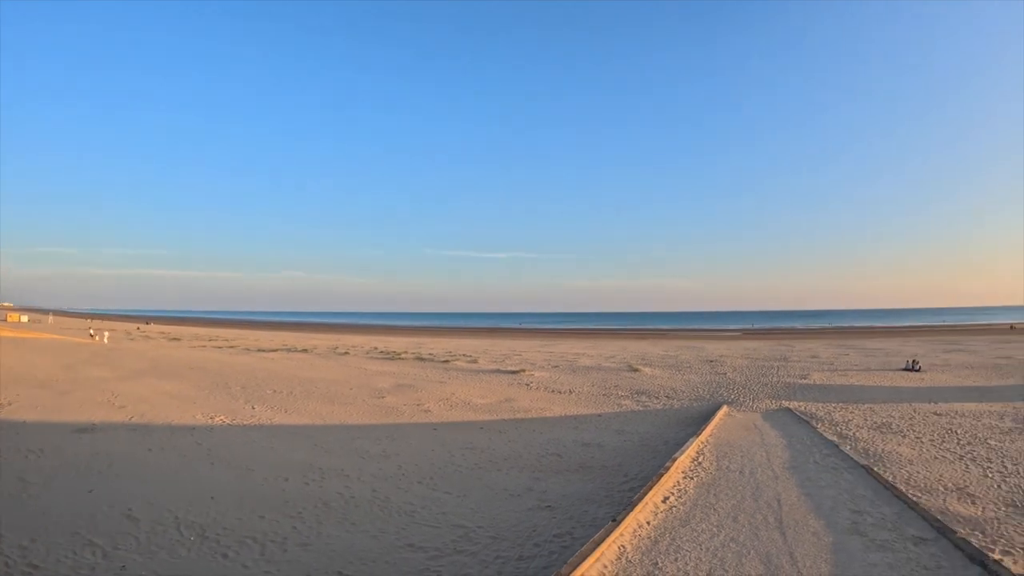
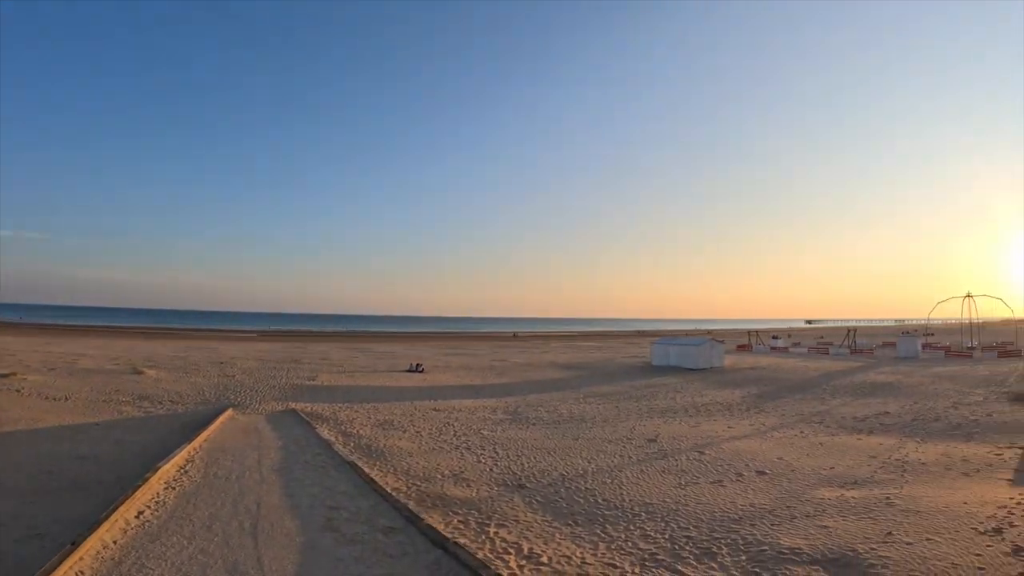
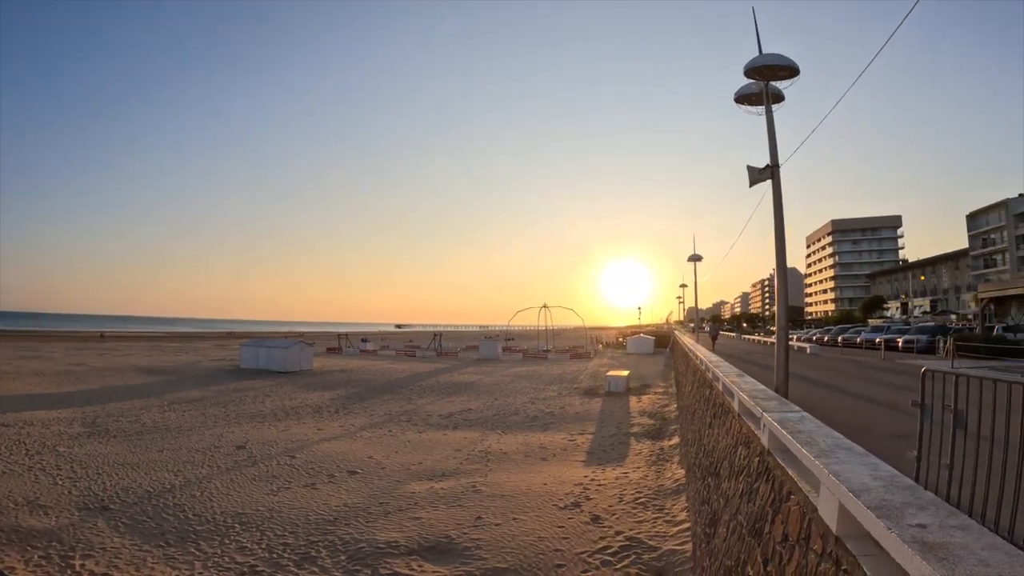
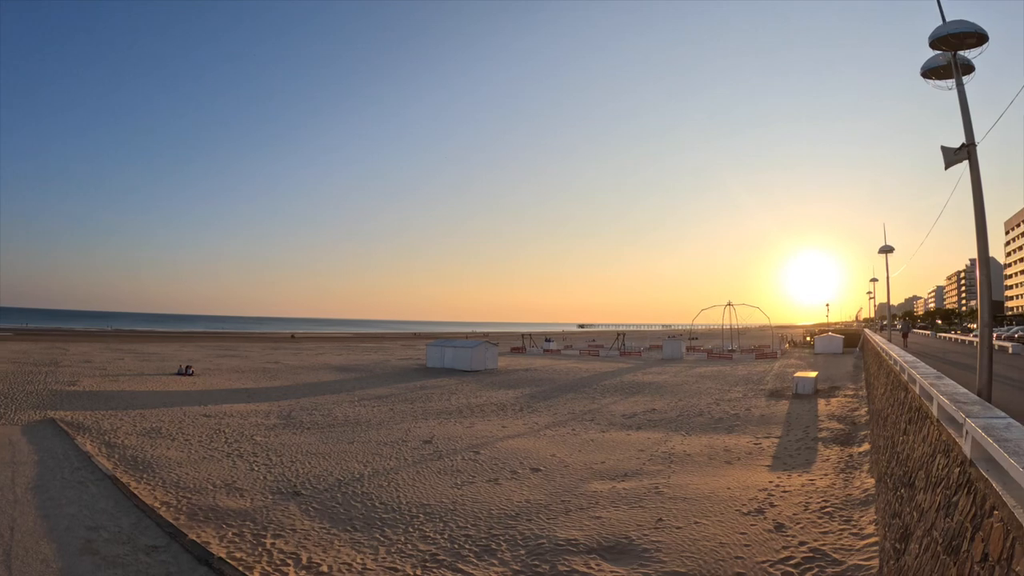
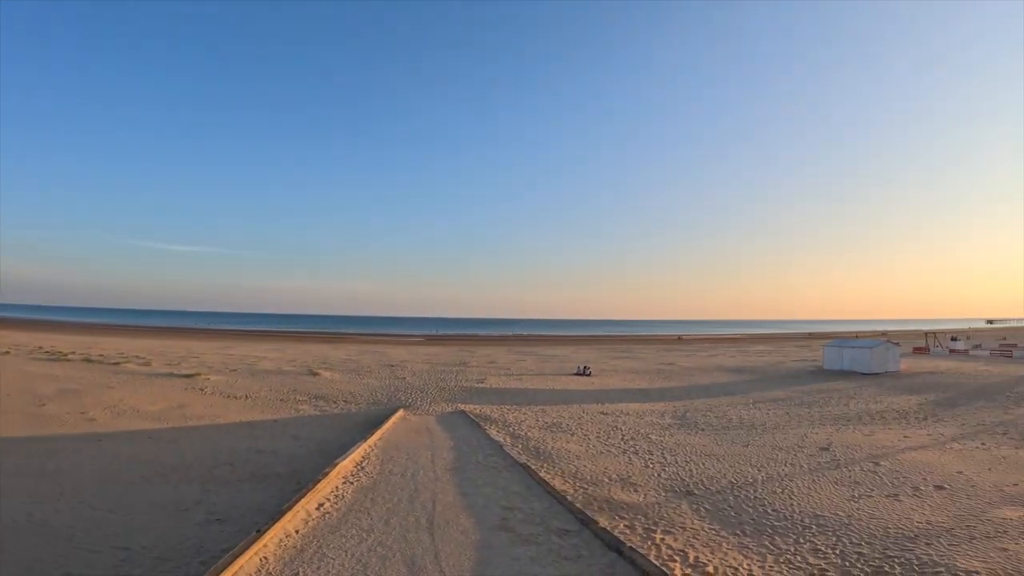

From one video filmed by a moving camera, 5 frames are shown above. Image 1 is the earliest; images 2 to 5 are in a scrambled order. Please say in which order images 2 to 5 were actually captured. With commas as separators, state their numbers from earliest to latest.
5, 2, 4, 3
